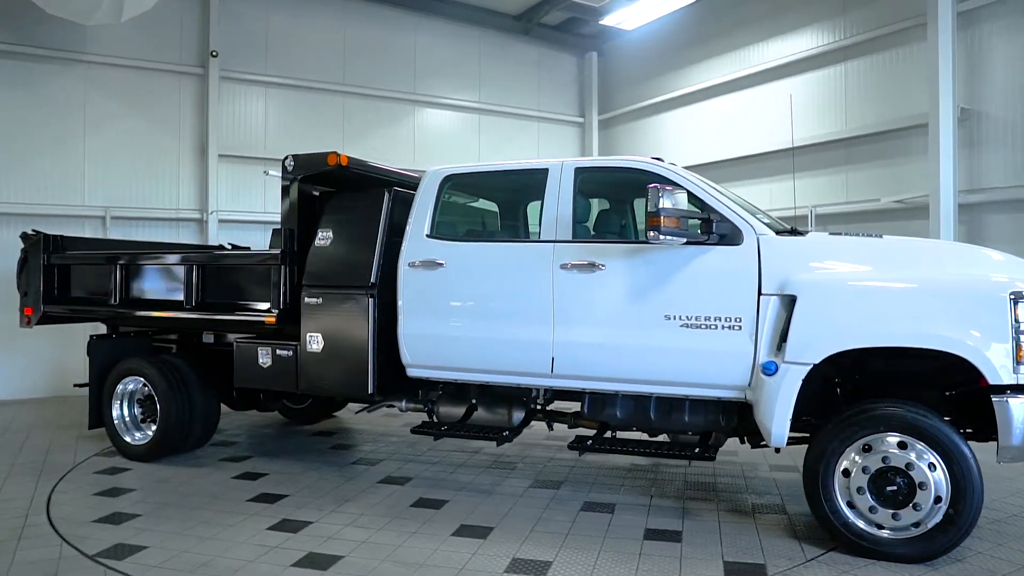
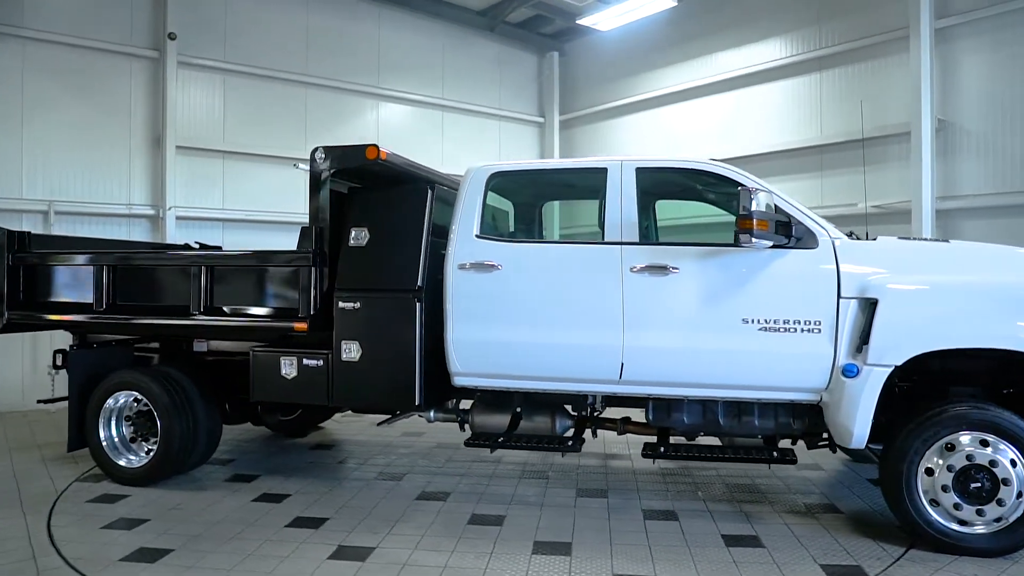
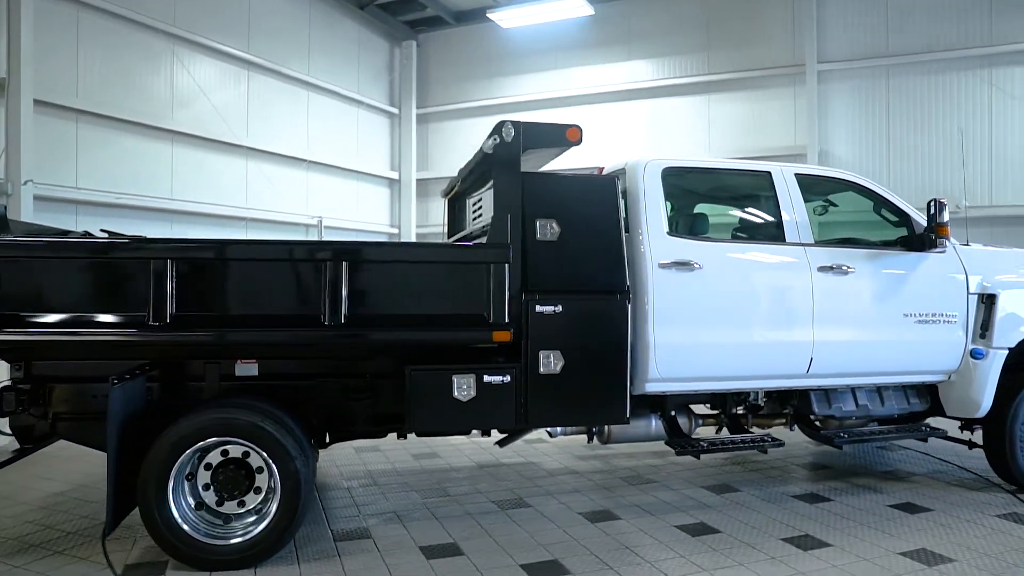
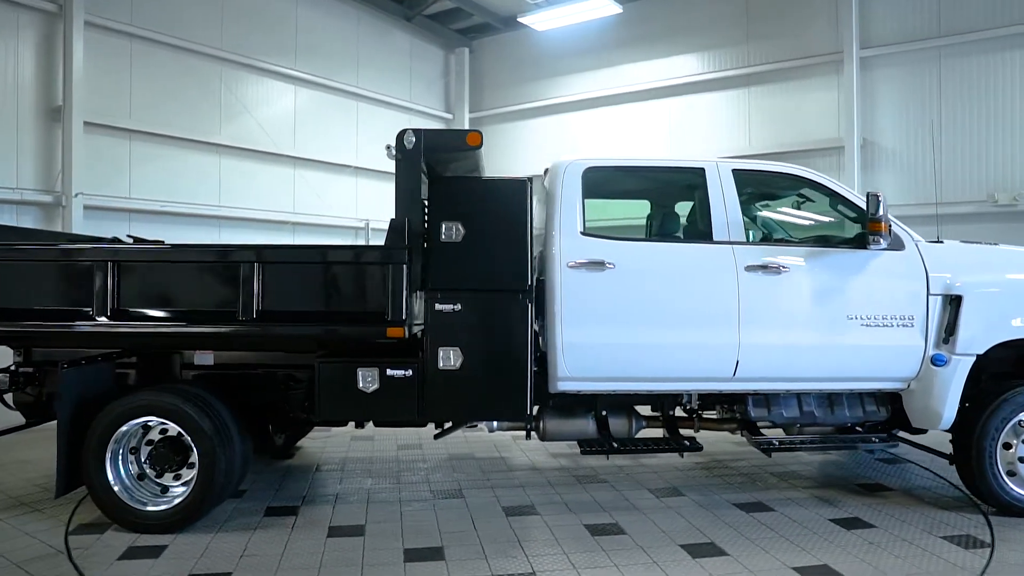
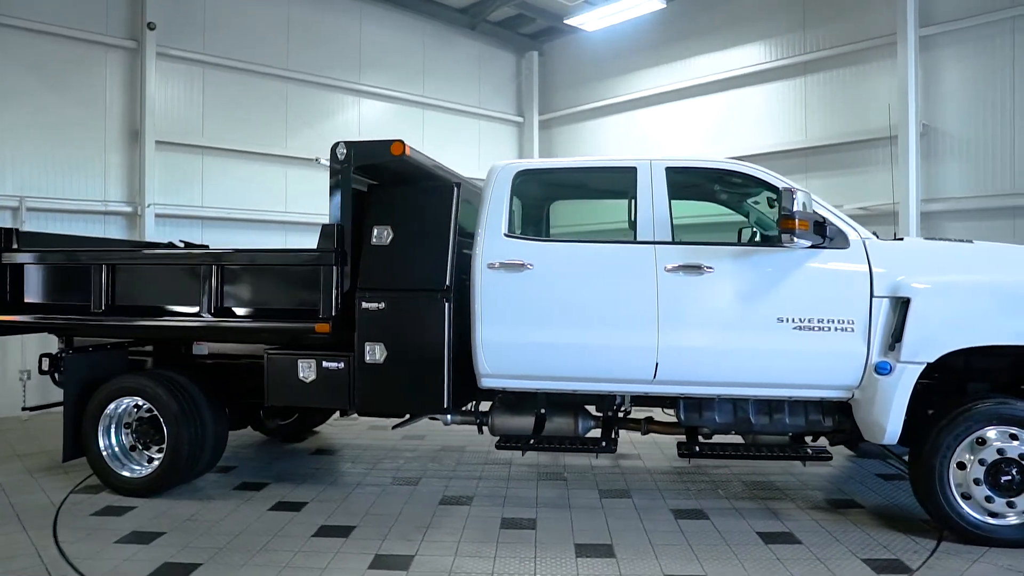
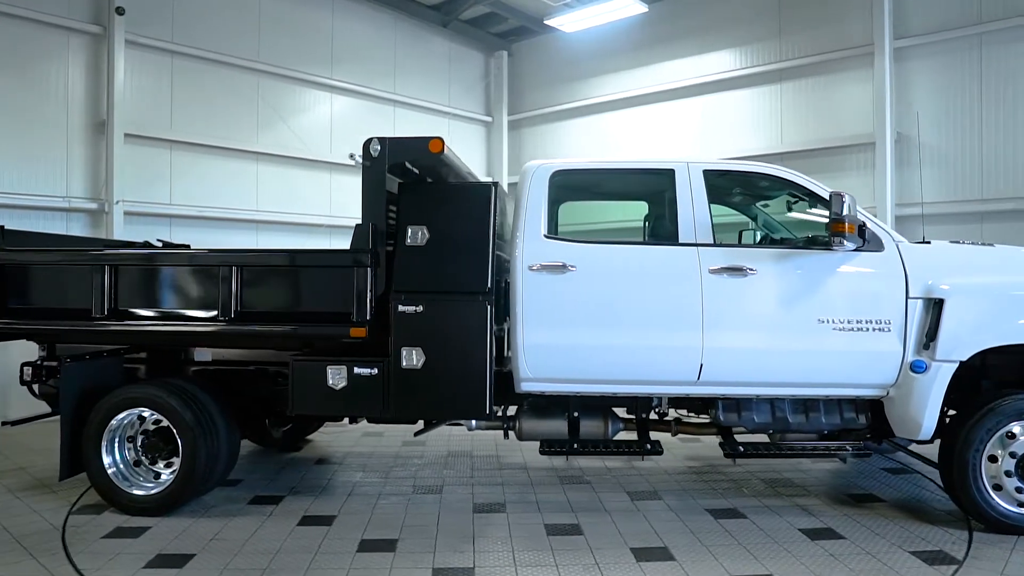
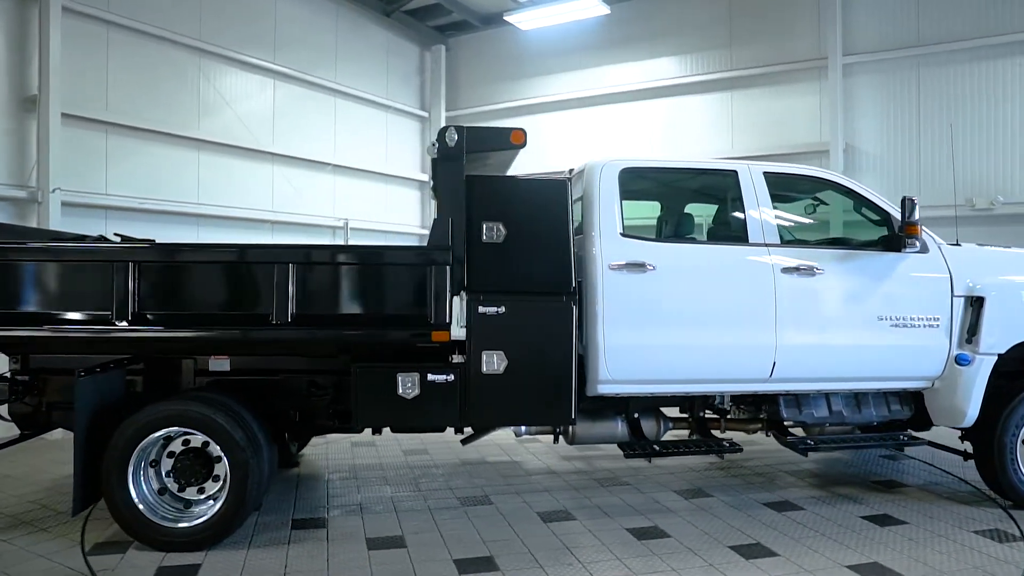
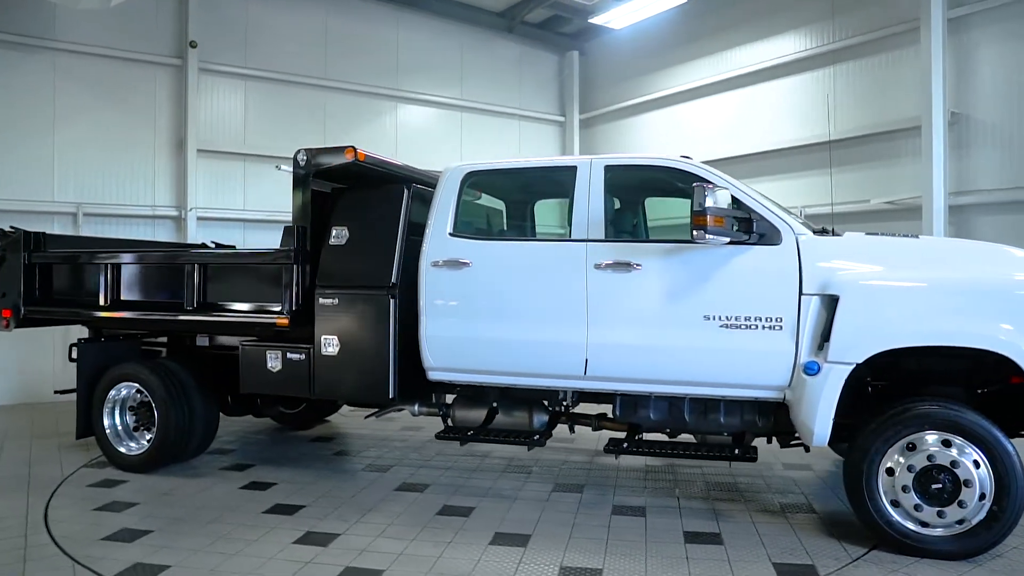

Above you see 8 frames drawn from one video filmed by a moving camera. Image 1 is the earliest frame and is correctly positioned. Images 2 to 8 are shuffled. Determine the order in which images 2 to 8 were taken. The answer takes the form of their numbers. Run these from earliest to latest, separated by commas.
8, 2, 5, 6, 4, 7, 3
